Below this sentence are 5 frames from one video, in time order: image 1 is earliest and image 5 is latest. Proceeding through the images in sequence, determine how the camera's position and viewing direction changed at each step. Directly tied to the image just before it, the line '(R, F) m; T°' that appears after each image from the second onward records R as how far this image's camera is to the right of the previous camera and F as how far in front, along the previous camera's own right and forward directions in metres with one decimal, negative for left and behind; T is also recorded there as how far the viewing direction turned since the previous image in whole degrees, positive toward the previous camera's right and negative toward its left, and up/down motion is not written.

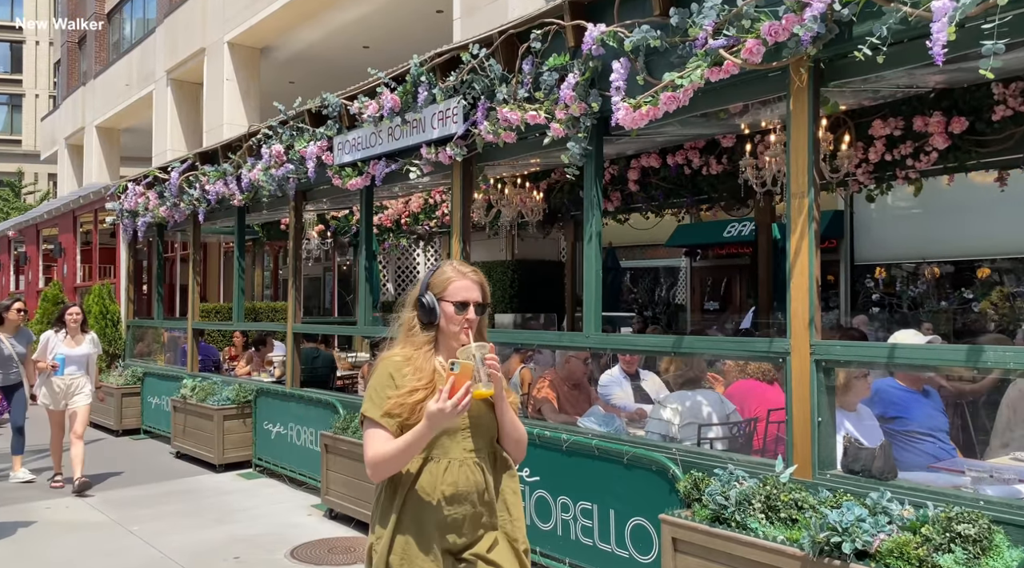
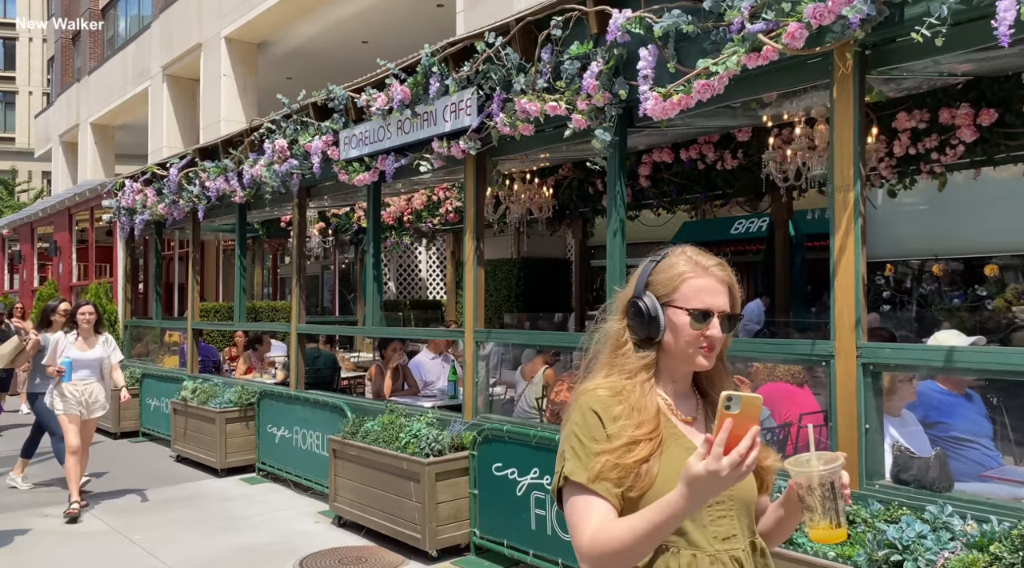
(-0.1, +0.2) m; 0°
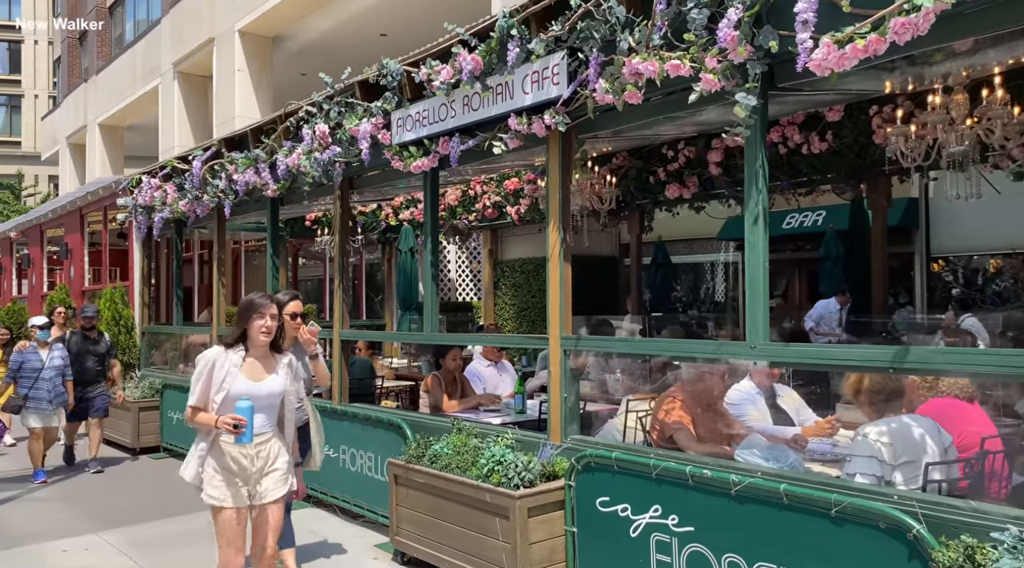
(-0.5, +0.8) m; 0°
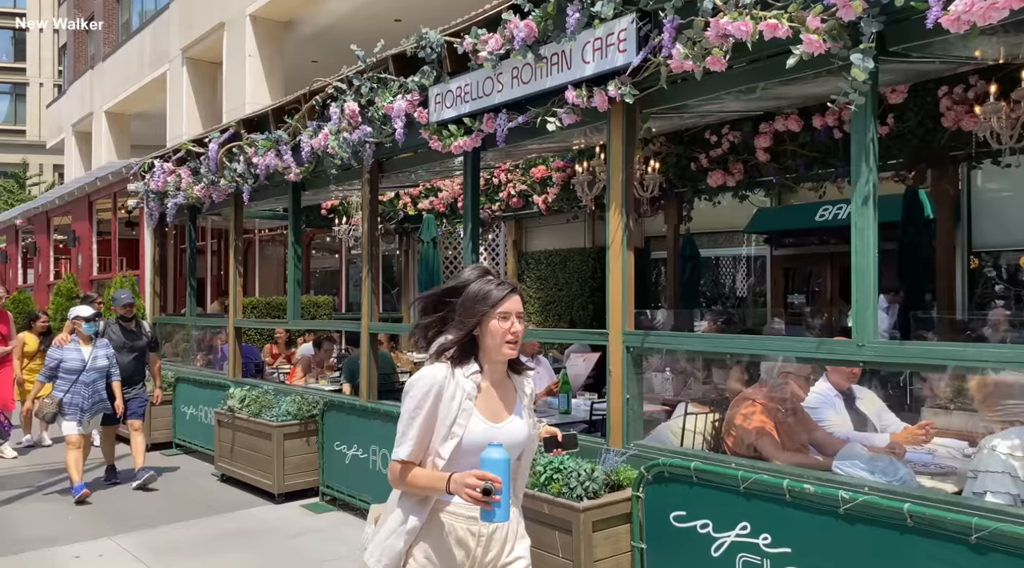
(-0.3, +0.4) m; 0°
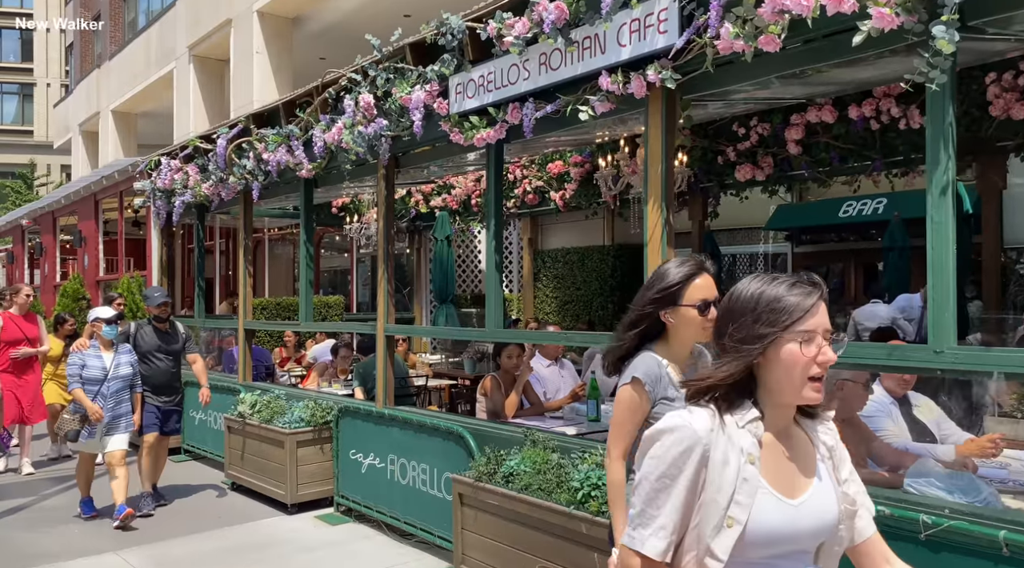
(-0.1, +0.3) m; 0°
